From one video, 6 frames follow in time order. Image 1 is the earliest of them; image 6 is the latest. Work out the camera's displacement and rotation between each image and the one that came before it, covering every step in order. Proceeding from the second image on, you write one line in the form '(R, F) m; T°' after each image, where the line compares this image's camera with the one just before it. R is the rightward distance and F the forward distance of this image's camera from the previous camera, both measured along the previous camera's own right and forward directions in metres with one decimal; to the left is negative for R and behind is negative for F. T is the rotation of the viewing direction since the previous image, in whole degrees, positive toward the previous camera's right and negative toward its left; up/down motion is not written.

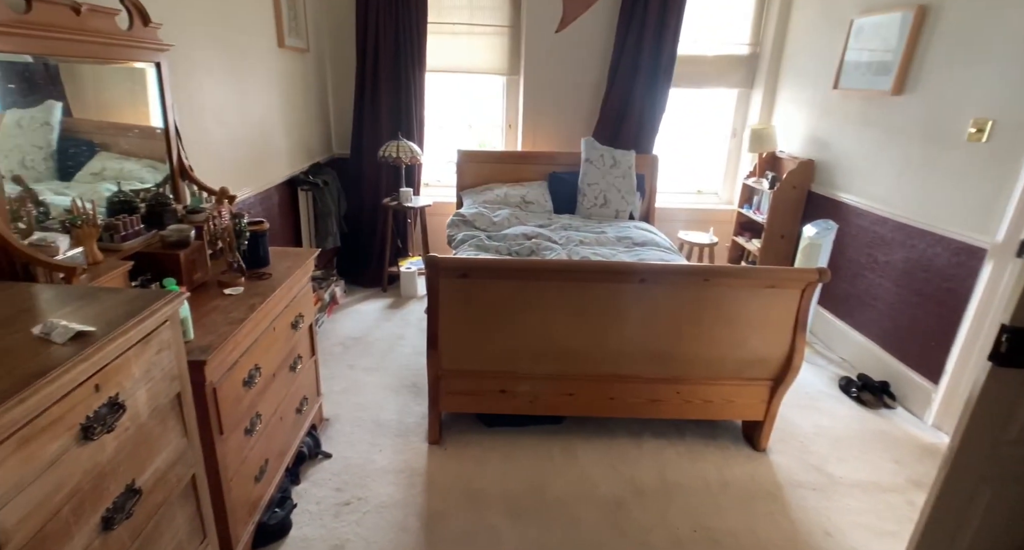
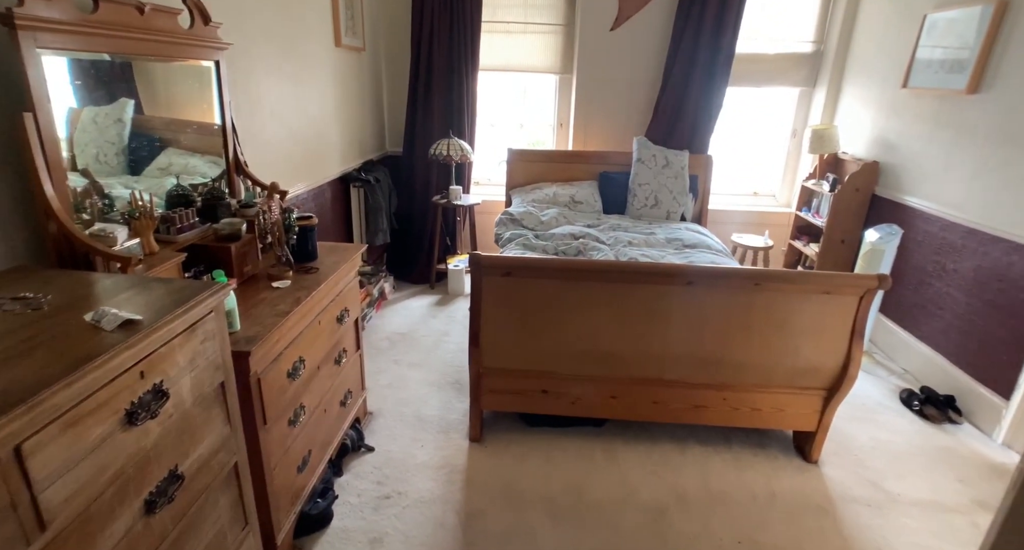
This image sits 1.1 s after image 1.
(0.0, 0.0) m; -5°
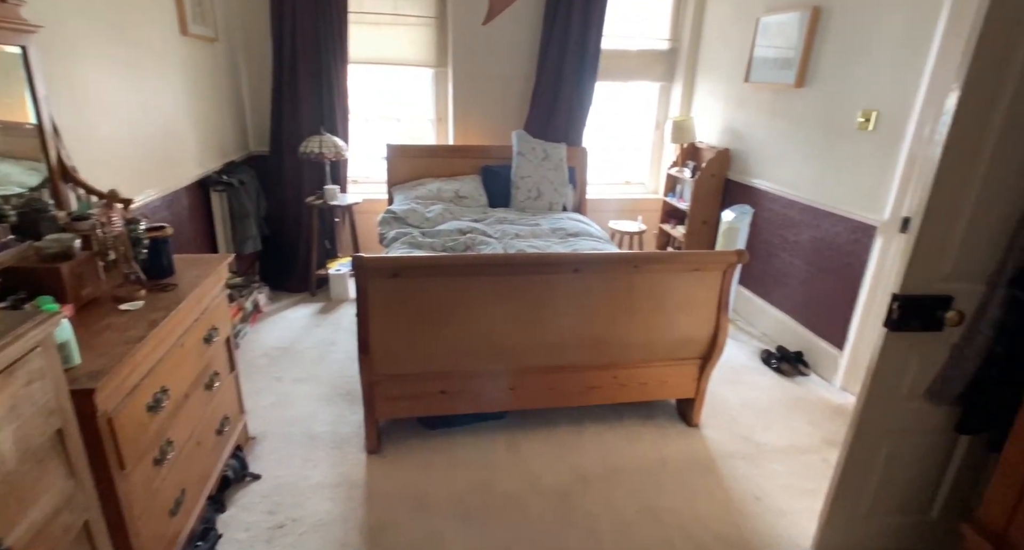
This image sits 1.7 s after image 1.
(0.0, 0.0) m; +12°
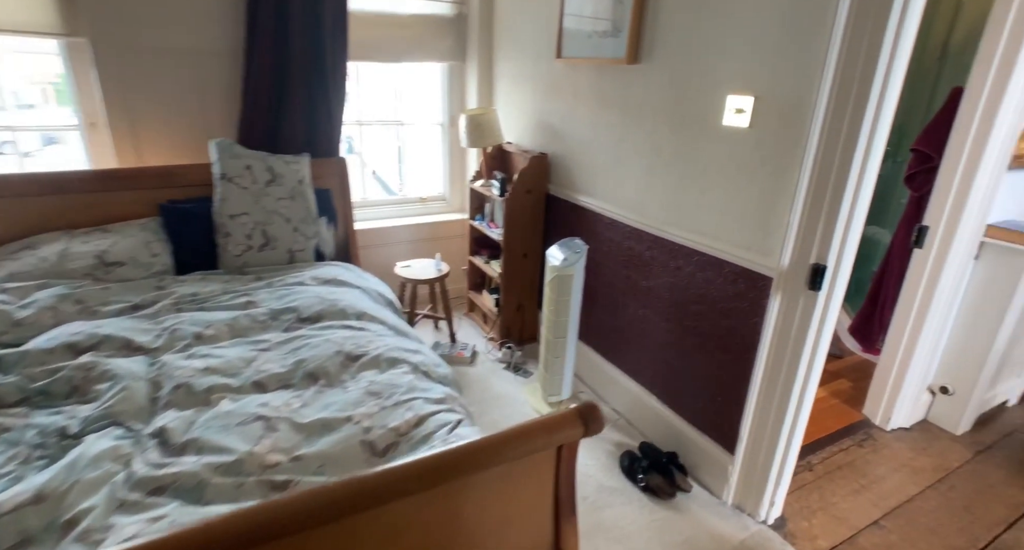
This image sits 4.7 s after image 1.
(+0.5, +1.1) m; +17°
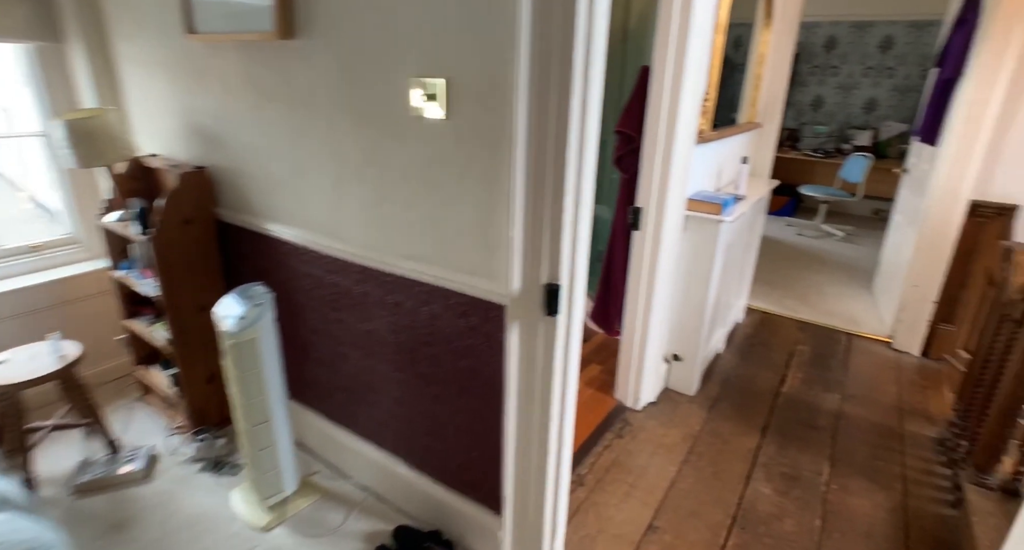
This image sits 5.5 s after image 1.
(+0.3, +0.4) m; +25°
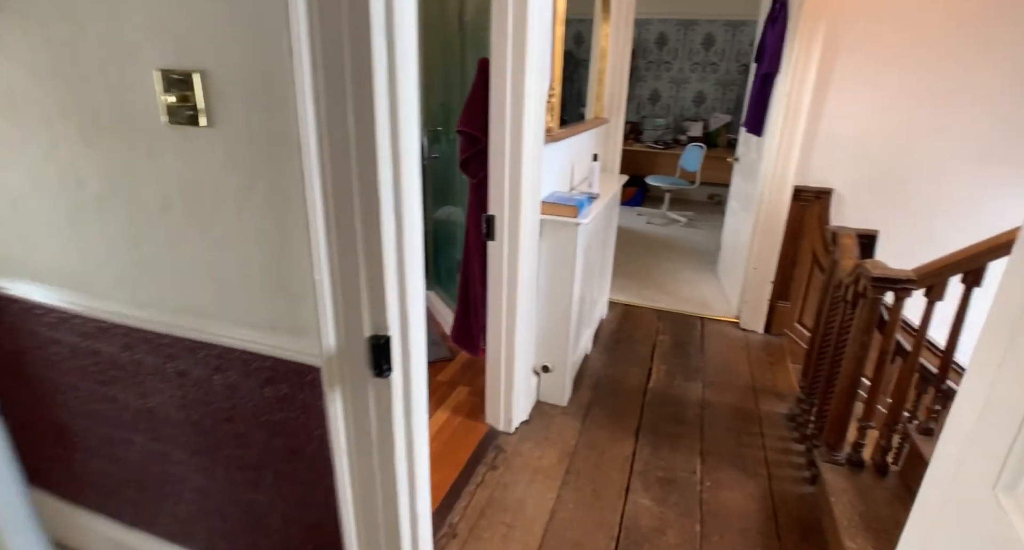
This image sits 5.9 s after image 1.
(+0.1, +0.3) m; +14°
